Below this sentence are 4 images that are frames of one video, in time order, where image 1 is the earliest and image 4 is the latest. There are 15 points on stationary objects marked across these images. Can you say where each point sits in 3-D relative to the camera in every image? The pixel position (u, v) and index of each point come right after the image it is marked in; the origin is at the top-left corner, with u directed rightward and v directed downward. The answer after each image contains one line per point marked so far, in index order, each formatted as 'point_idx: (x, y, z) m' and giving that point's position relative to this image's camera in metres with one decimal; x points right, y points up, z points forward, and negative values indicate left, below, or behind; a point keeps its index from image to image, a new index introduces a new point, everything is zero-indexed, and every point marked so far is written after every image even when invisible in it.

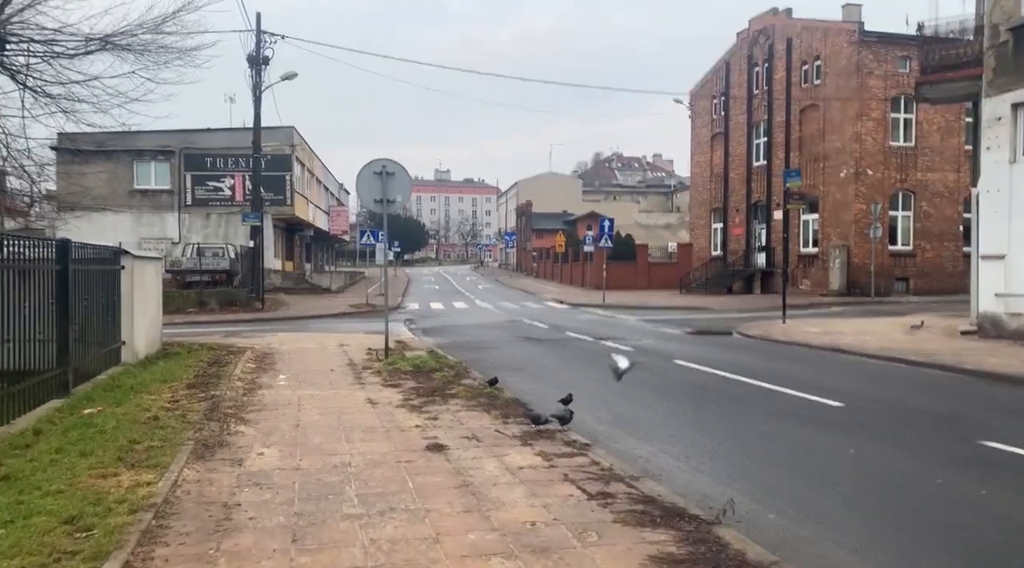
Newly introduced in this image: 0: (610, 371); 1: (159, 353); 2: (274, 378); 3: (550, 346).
0: (+1.6, -1.4, +12.5) m
1: (-5.9, -1.2, +13.1) m
2: (-3.2, -1.3, +10.5) m
3: (+0.8, -1.3, +16.4) m
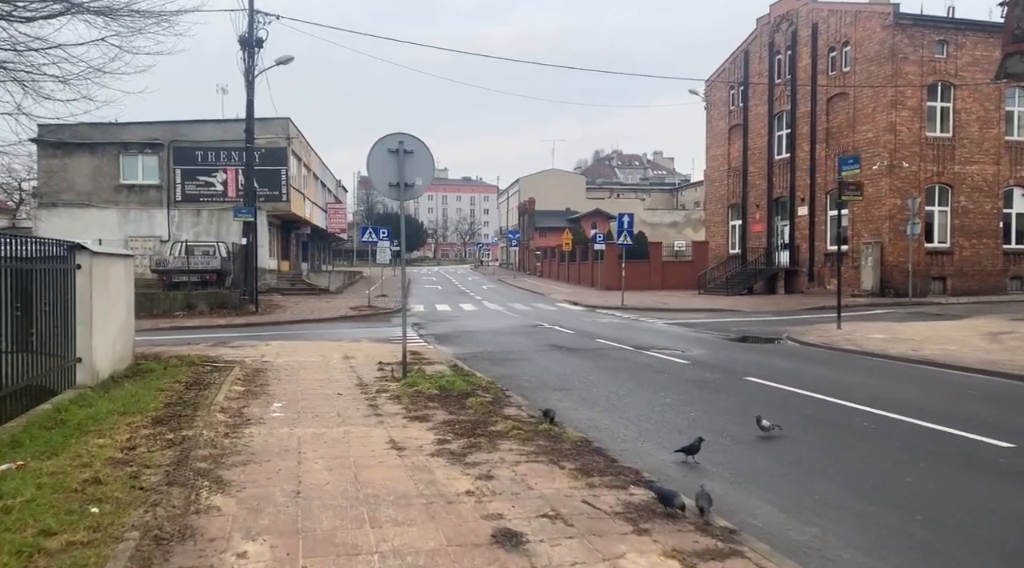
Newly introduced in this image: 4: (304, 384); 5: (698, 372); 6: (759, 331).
0: (+2.2, -1.4, +10.3) m
1: (-5.3, -1.2, +10.9) m
2: (-2.6, -1.3, +8.3) m
3: (+1.3, -1.3, +14.3) m
4: (-2.6, -1.3, +9.9) m
5: (+2.9, -1.4, +12.3) m
6: (+6.2, -1.2, +19.8) m
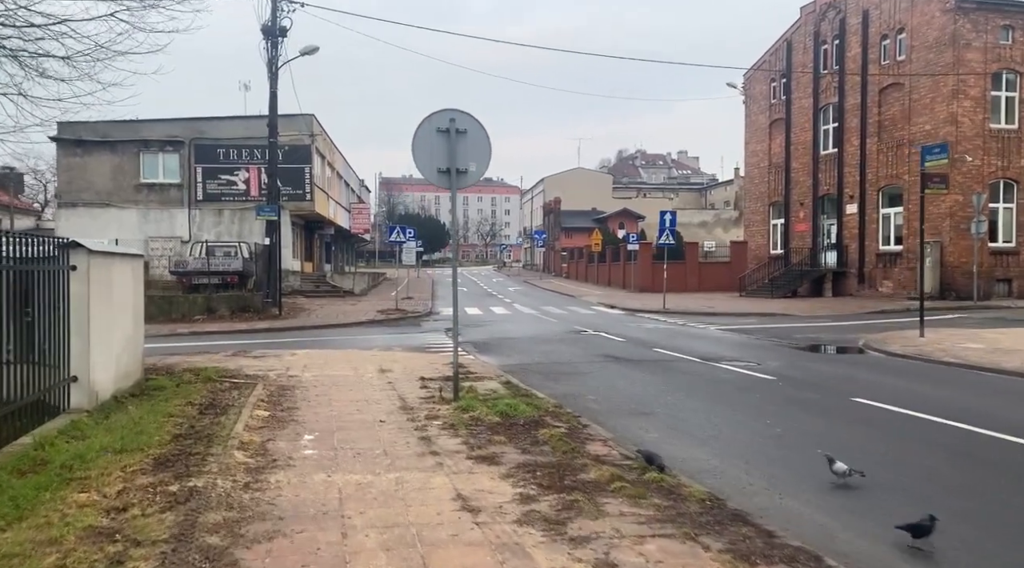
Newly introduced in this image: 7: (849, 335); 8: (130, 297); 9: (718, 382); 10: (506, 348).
0: (+3.0, -1.5, +8.7) m
1: (-4.5, -1.3, +9.4) m
2: (-1.8, -1.3, +6.8) m
3: (+2.2, -1.4, +12.6) m
4: (-1.8, -1.3, +8.3) m
5: (+3.8, -1.4, +10.6) m
6: (+7.2, -1.3, +18.0) m
7: (+7.9, -1.2, +18.6) m
8: (-4.7, -0.2, +9.8) m
9: (+2.9, -1.4, +11.4) m
10: (-0.1, -1.3, +16.3) m
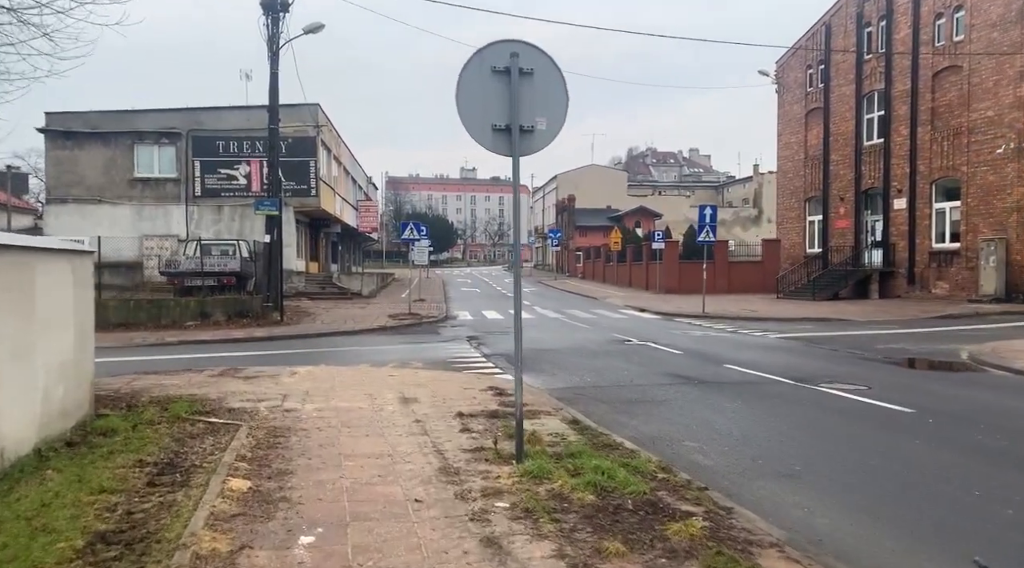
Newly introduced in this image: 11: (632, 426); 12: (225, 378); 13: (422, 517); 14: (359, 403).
0: (+3.6, -1.5, +6.1) m
1: (-3.8, -1.3, +6.9) m
2: (-1.2, -1.4, +4.2) m
3: (+2.9, -1.4, +10.0) m
4: (-1.2, -1.4, +5.8) m
5: (+4.4, -1.5, +8.0) m
6: (+7.9, -1.3, +15.4) m
7: (+8.7, -1.2, +16.0) m
8: (-4.1, -0.2, +7.2) m
9: (+3.6, -1.5, +8.8) m
10: (+0.6, -1.4, +13.7) m
11: (+1.2, -1.5, +8.2) m
12: (-4.1, -1.3, +11.2) m
13: (-0.5, -1.4, +4.7) m
14: (-1.7, -1.3, +8.9) m
